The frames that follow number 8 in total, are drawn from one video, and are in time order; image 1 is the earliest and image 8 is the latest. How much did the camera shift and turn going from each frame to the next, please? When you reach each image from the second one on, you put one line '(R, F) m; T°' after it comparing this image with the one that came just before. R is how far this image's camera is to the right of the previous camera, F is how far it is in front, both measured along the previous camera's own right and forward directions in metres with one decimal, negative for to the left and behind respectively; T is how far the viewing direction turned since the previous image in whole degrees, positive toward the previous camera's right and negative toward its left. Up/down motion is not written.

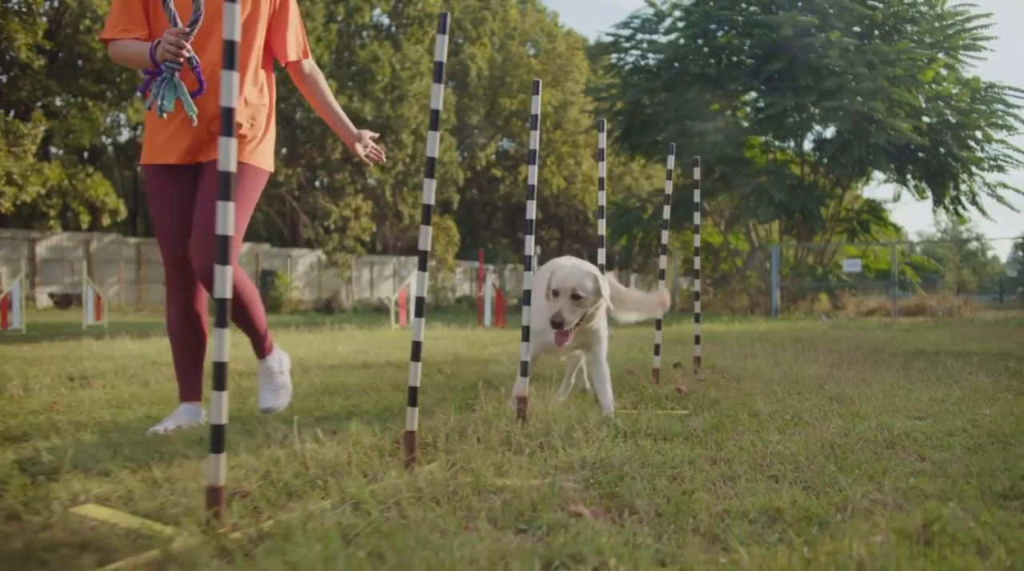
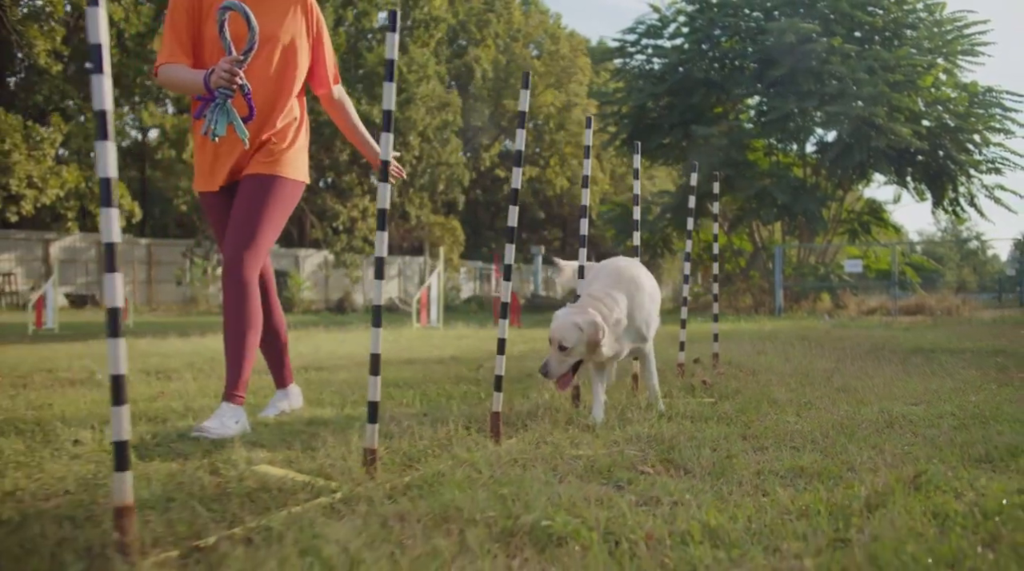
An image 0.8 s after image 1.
(-0.3, -0.7) m; 0°
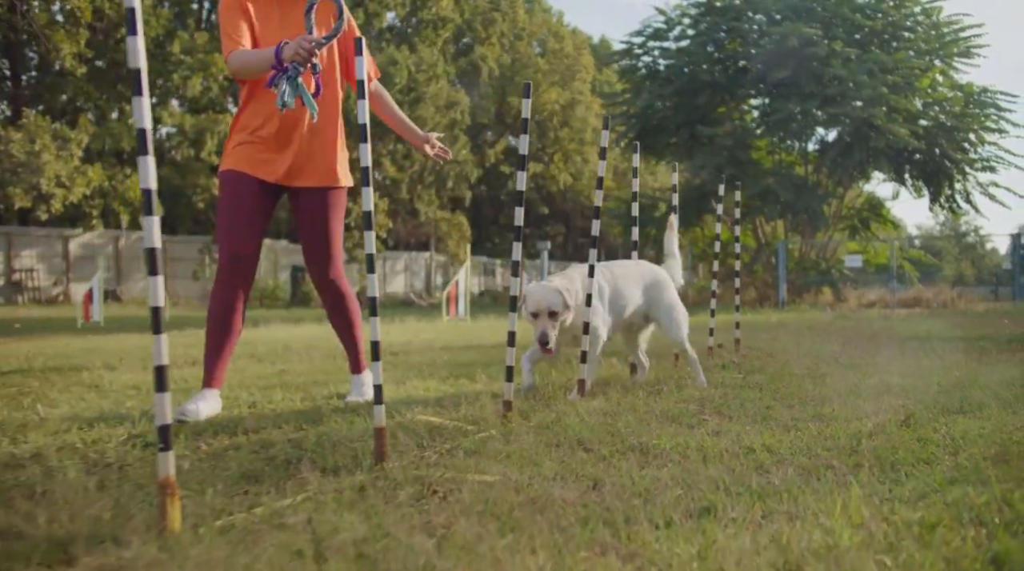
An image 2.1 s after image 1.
(-0.5, -1.1) m; 0°
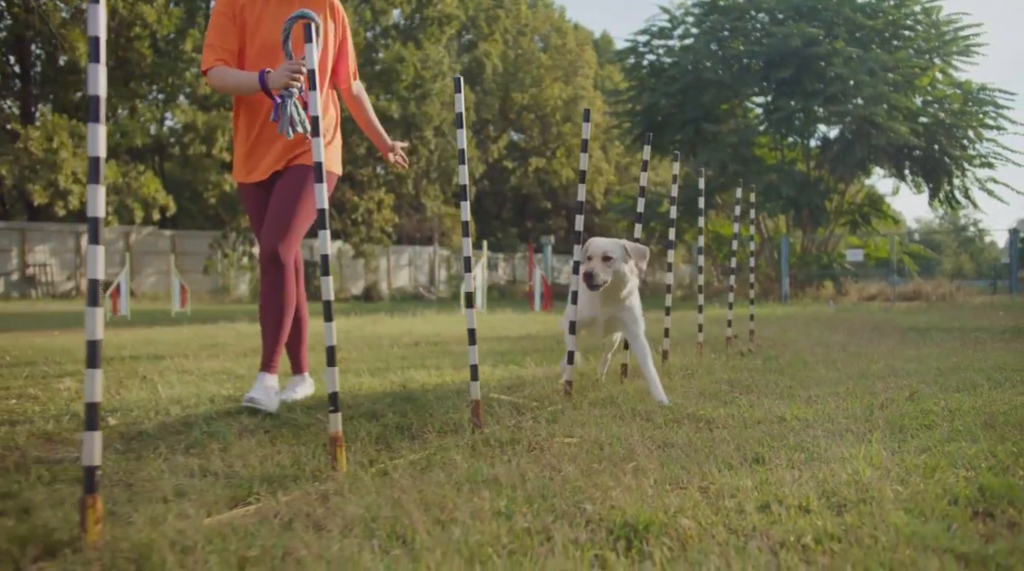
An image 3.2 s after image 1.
(-0.3, -0.7) m; 0°
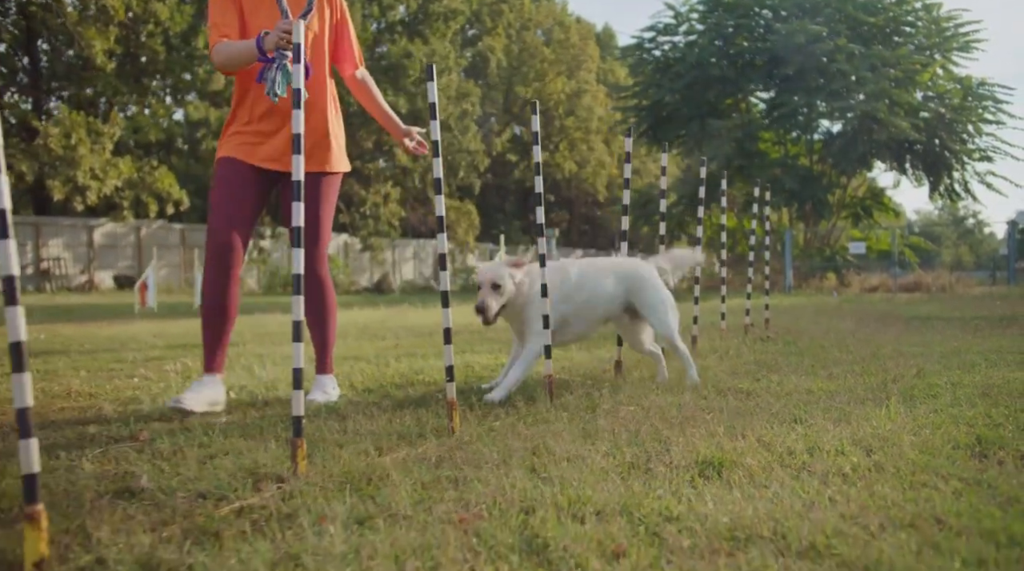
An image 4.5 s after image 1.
(-0.4, -0.7) m; 0°
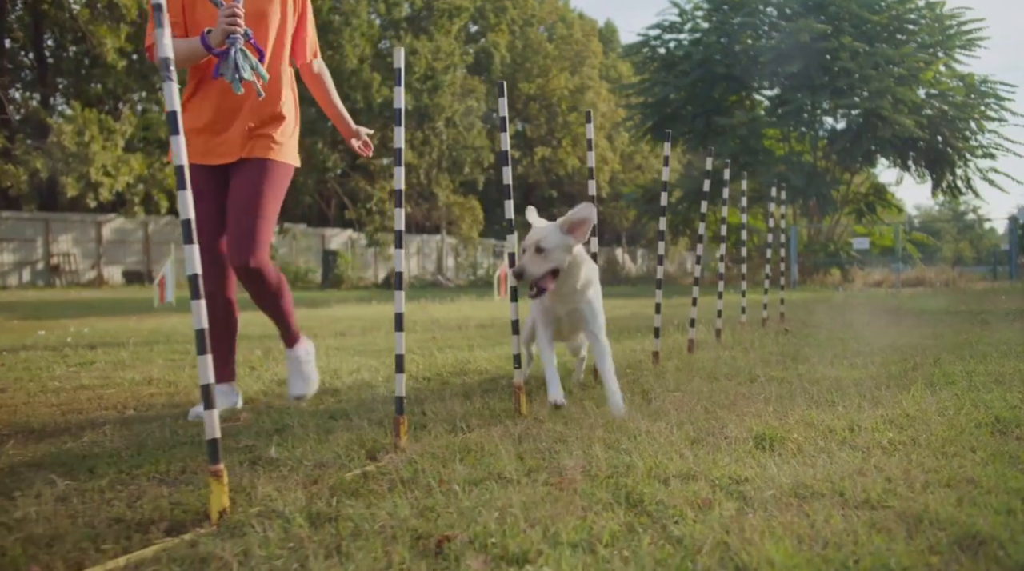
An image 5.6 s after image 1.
(-0.3, -0.4) m; 0°
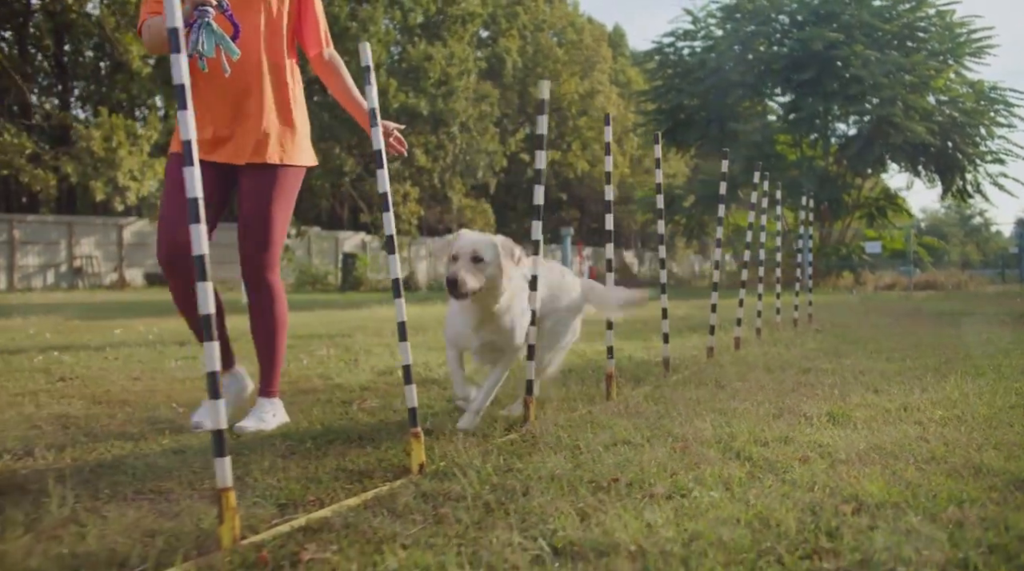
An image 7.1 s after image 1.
(-0.5, -0.7) m; 0°
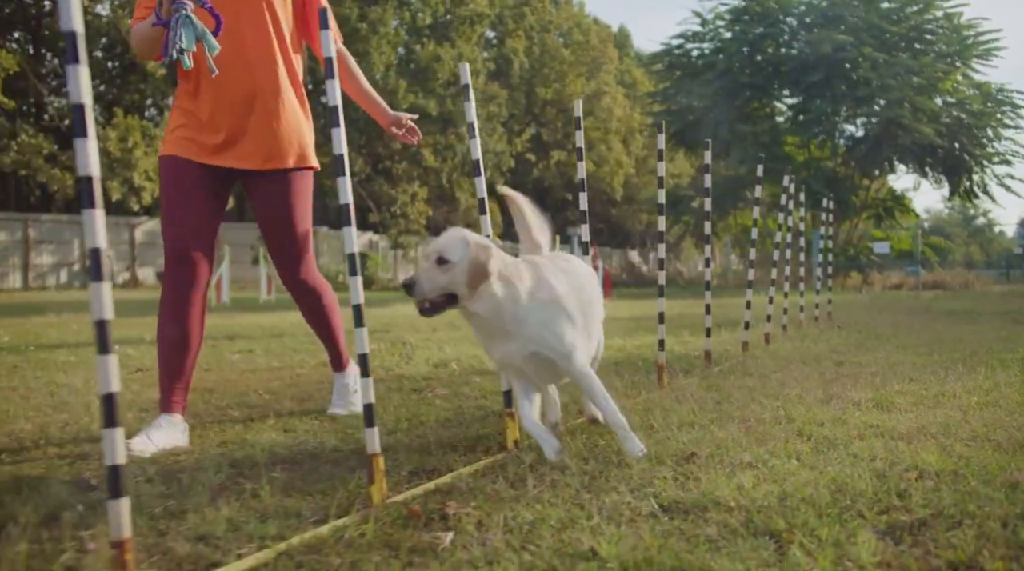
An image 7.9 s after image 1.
(-0.3, -0.4) m; 0°
